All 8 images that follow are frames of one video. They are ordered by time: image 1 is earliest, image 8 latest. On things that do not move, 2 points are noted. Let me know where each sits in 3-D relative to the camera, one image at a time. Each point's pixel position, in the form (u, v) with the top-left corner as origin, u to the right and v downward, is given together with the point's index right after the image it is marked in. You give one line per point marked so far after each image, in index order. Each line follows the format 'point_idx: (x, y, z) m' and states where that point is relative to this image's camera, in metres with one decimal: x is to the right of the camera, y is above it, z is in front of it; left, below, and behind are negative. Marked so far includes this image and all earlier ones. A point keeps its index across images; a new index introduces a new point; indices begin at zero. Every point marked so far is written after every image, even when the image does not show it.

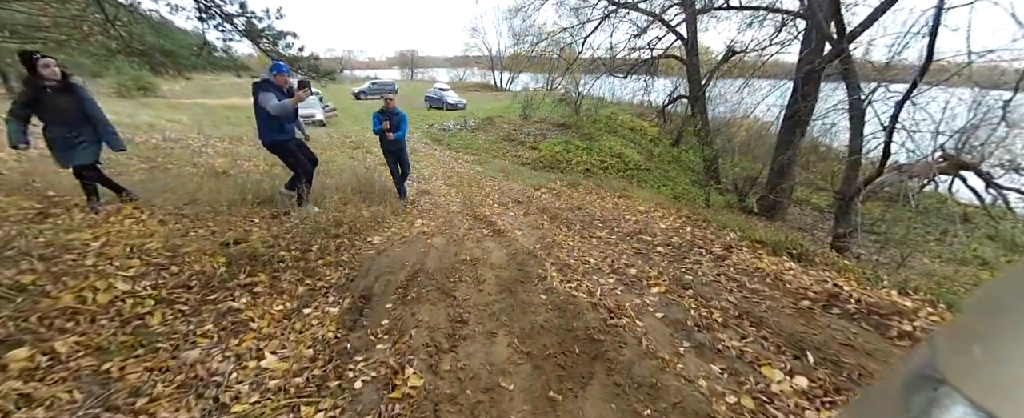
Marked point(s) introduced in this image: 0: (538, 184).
0: (+0.7, +0.7, +9.1) m
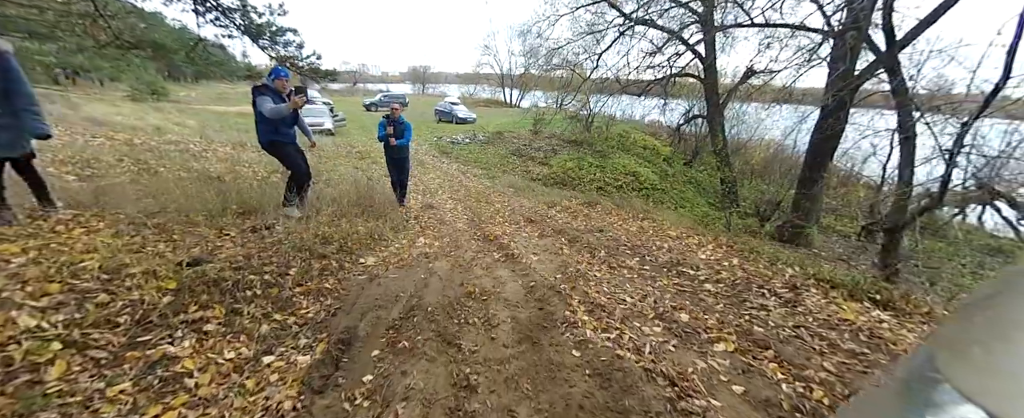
0: (+1.1, +0.2, +8.4) m
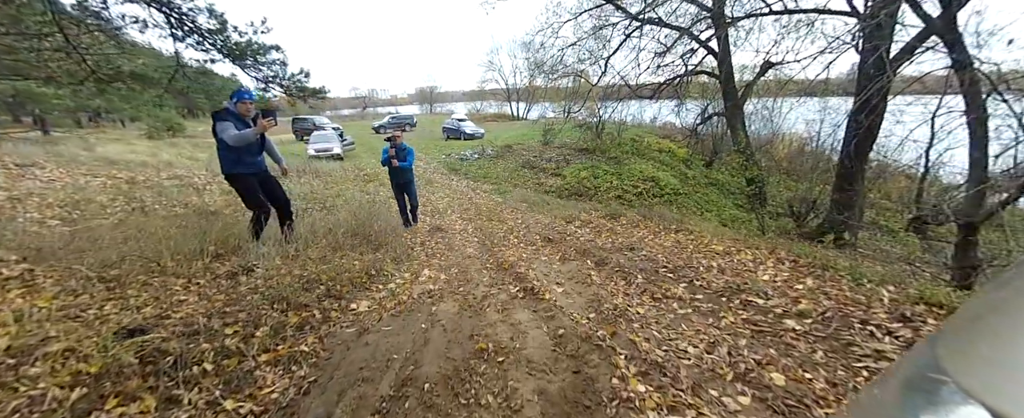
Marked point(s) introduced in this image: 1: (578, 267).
0: (+1.4, -0.2, +7.7) m
1: (+0.9, -0.8, +4.2) m
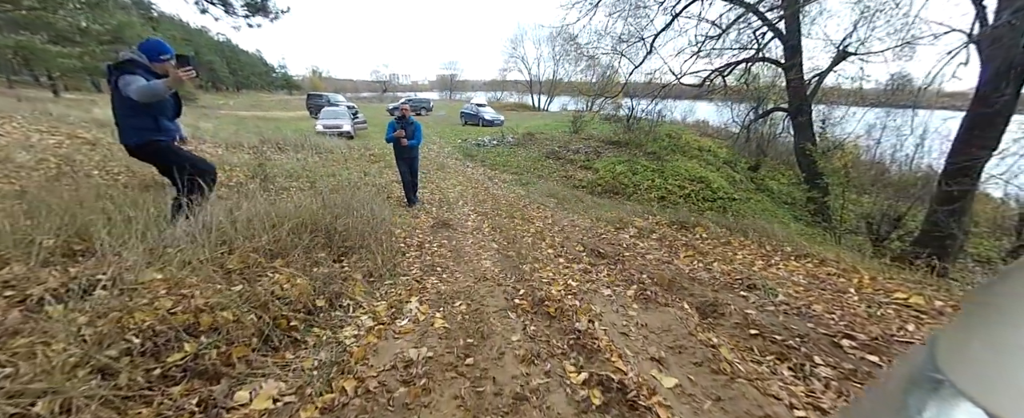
0: (+2.0, -0.2, +5.8) m
1: (+1.3, -0.8, +2.4) m
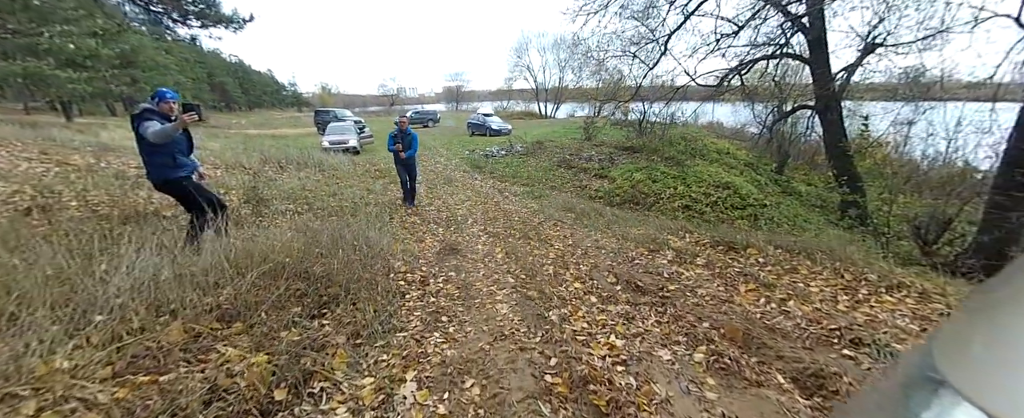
0: (+2.2, -0.5, +5.1) m
1: (+1.4, -1.1, +1.7) m
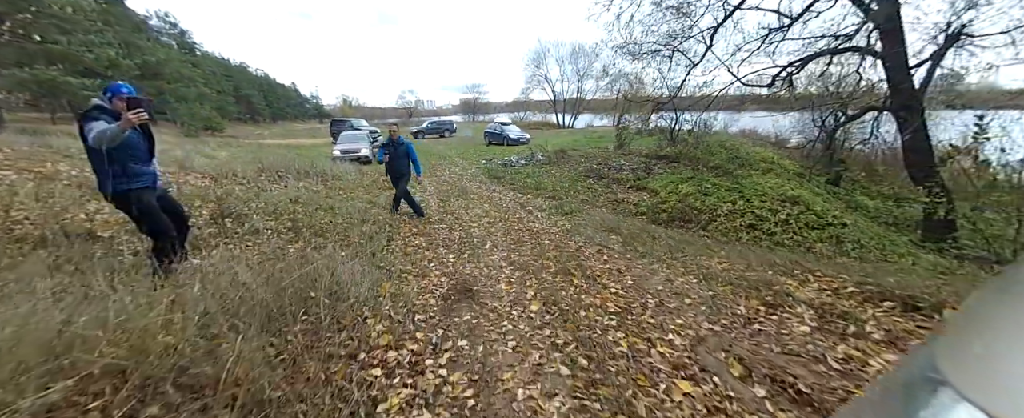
0: (+2.6, -0.8, +3.6) m
1: (+1.7, -1.3, +0.2) m
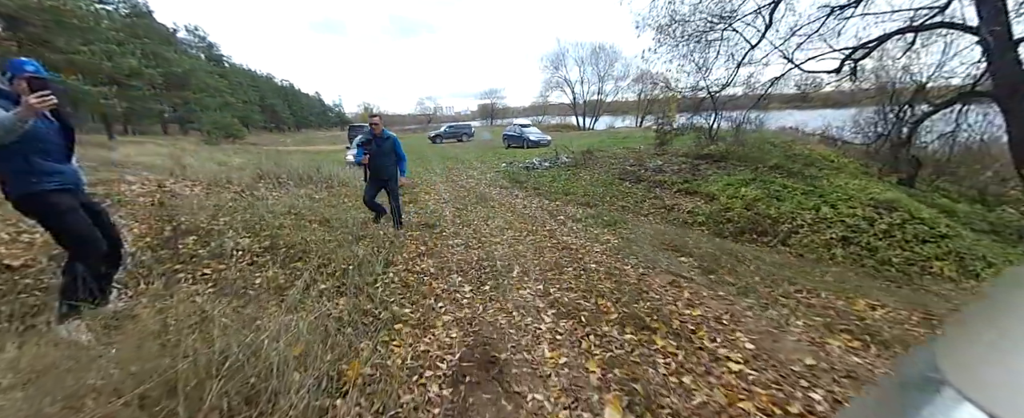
0: (+3.0, -0.9, +2.2) m
1: (+1.8, -1.3, -1.2) m
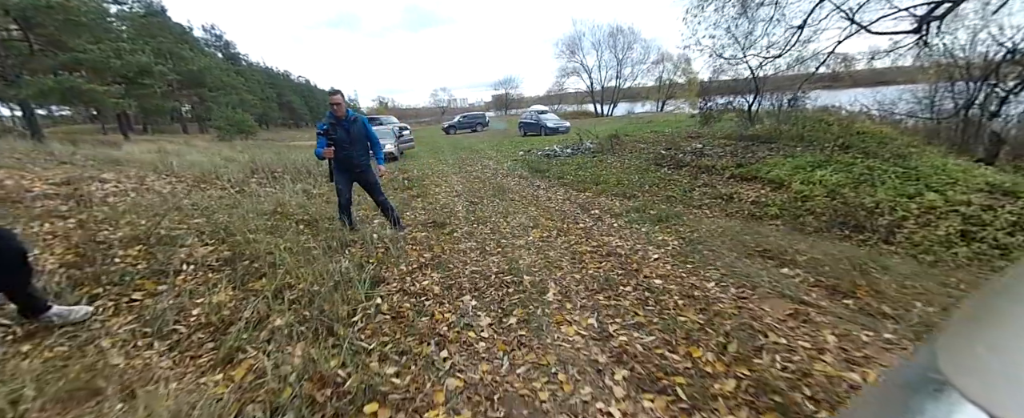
0: (+3.2, -0.9, +1.0) m
1: (+1.9, -1.4, -2.3) m
